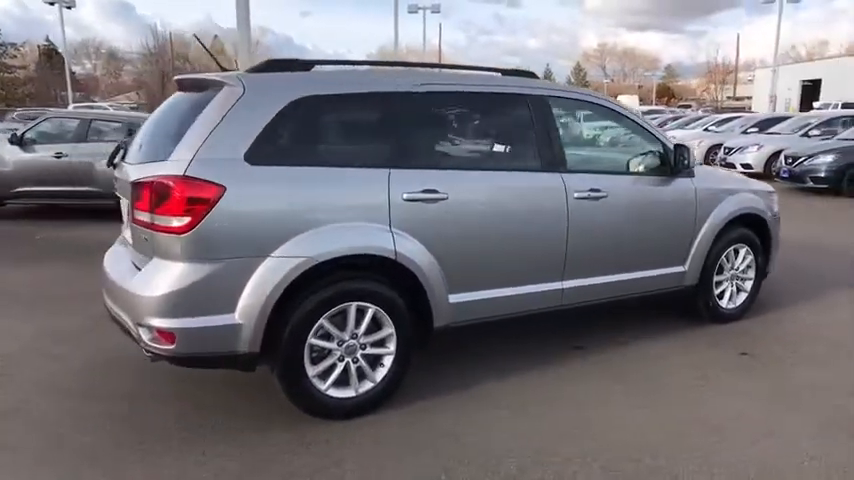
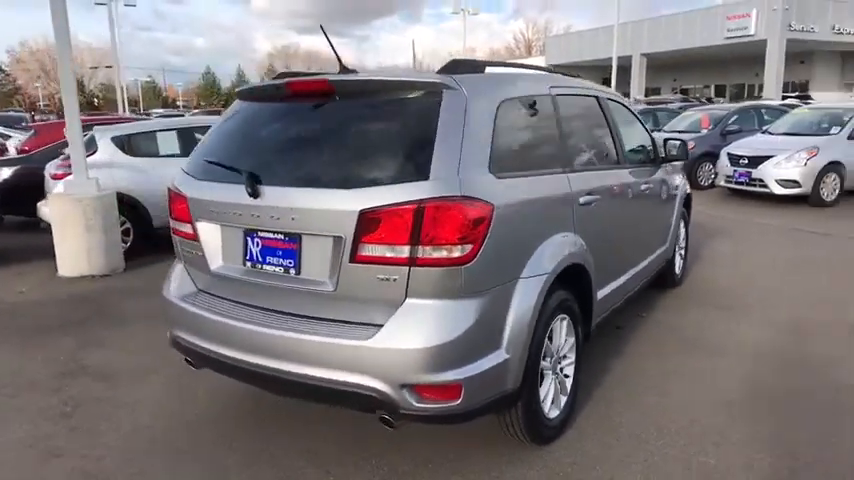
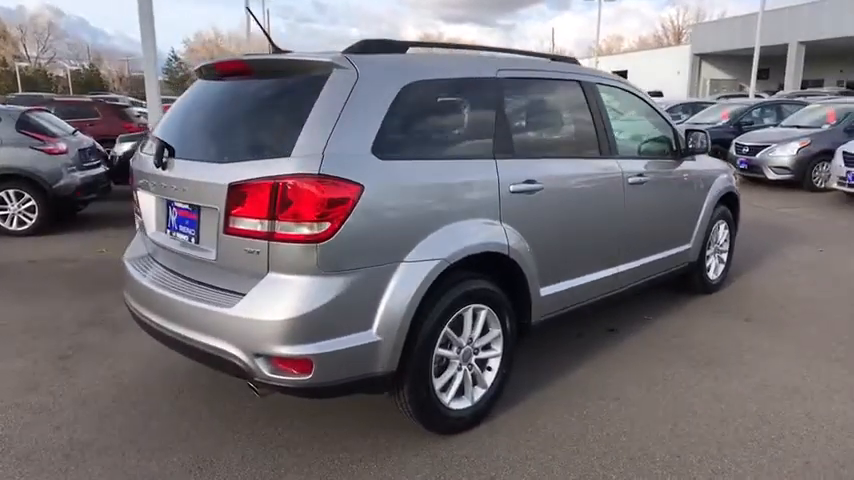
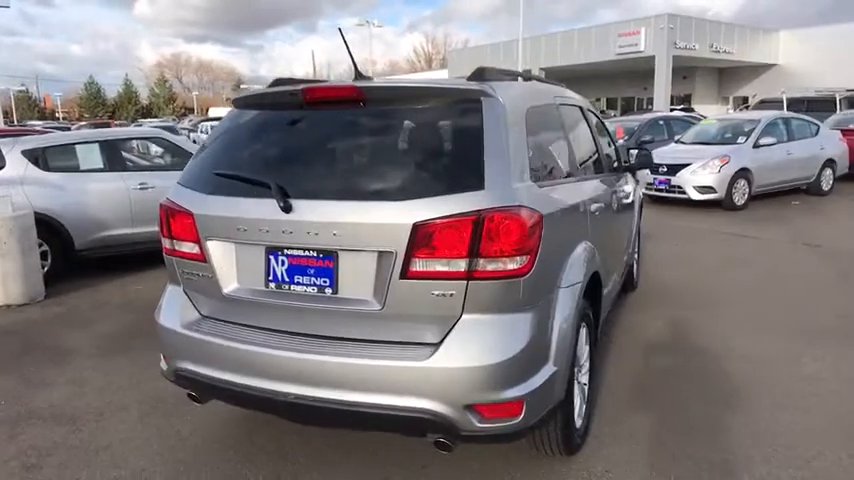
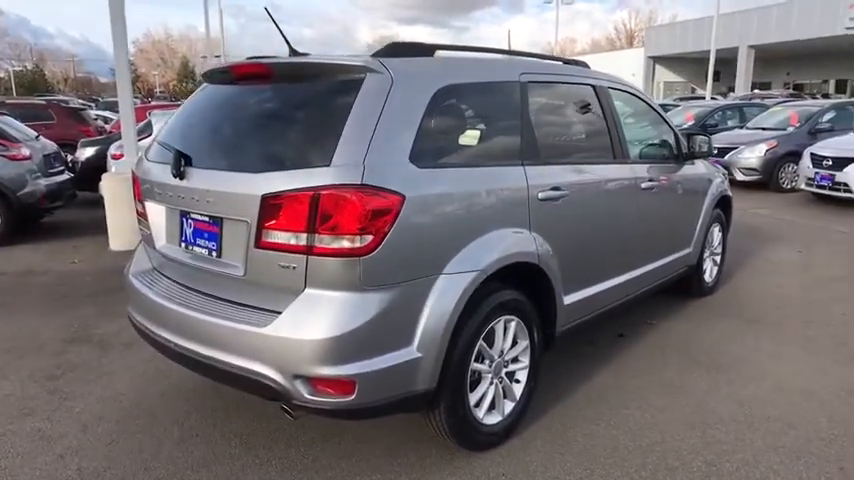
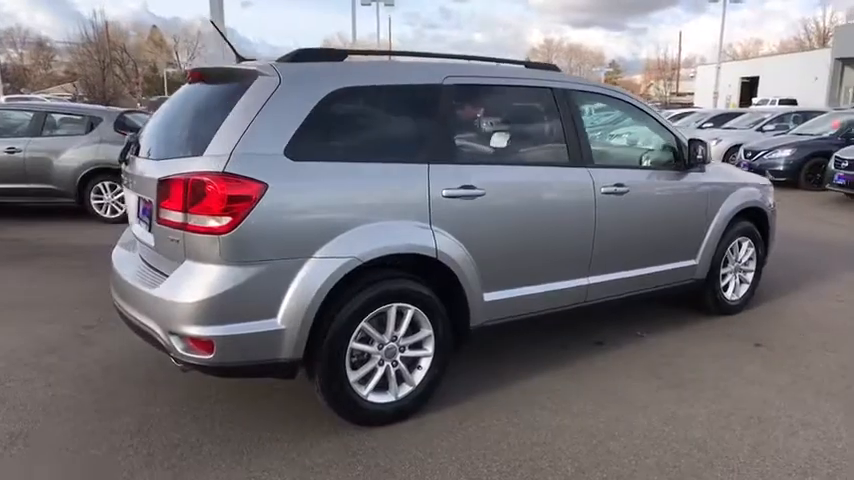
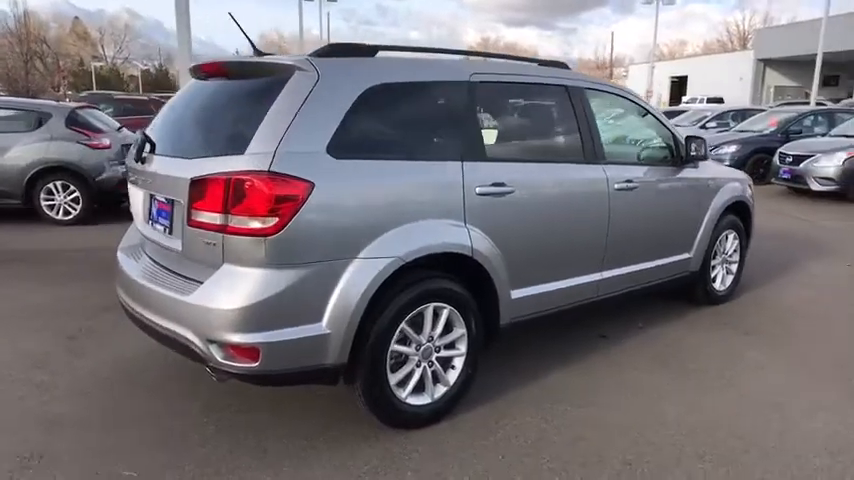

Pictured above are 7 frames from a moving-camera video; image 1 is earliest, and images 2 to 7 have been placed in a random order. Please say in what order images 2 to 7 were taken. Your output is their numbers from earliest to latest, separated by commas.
6, 7, 3, 5, 2, 4
